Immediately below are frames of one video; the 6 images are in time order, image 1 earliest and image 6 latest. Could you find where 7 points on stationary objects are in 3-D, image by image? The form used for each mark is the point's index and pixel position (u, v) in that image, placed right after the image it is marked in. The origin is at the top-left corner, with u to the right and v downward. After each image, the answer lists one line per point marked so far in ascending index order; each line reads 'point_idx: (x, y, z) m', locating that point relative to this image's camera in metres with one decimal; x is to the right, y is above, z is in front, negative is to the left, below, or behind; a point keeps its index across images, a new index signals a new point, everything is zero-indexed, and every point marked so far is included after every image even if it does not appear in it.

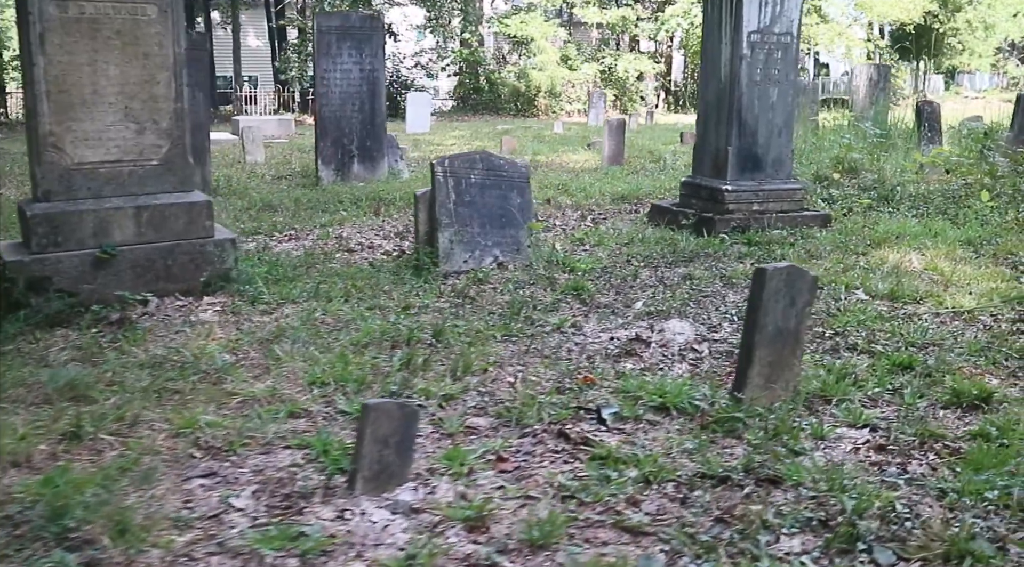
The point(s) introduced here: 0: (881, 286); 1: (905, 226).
0: (+2.3, 0.0, +6.5) m
1: (+3.4, +0.5, +8.7) m
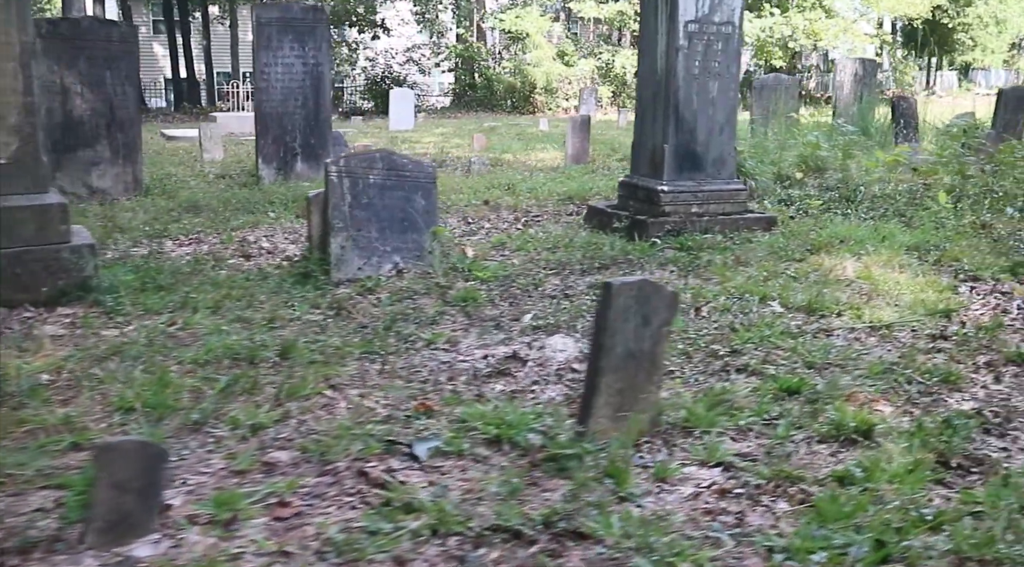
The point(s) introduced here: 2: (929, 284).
0: (+1.7, -0.1, +5.9) m
1: (+2.7, +0.4, +8.1) m
2: (+2.6, 0.0, +6.3) m
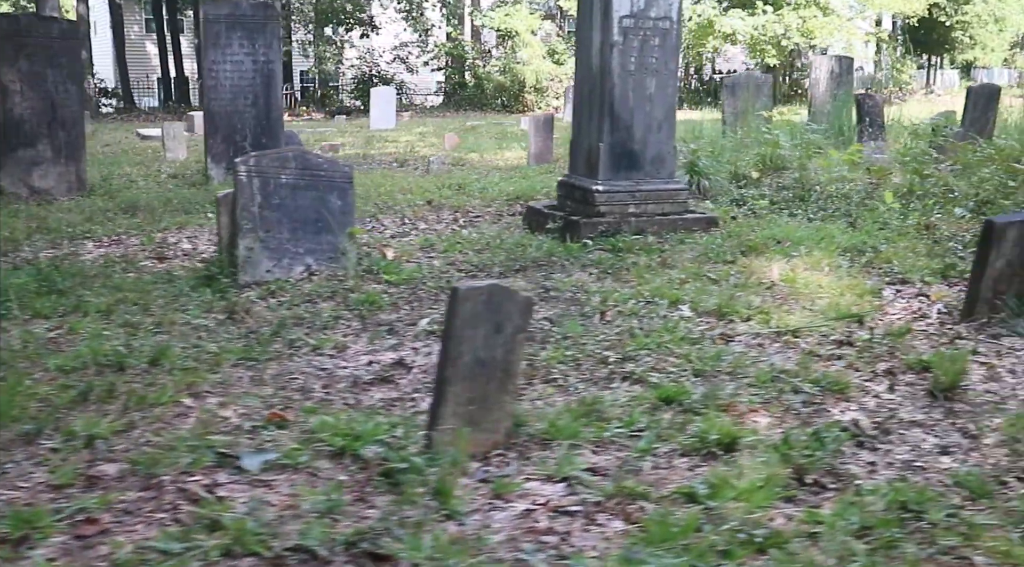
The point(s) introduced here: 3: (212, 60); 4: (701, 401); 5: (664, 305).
0: (+1.1, -0.1, +5.7) m
1: (+2.2, +0.4, +7.9) m
2: (+2.0, 0.0, +6.1) m
3: (-3.2, +2.4, +10.6) m
4: (+0.8, -0.5, +4.2) m
5: (+0.9, -0.1, +5.7) m
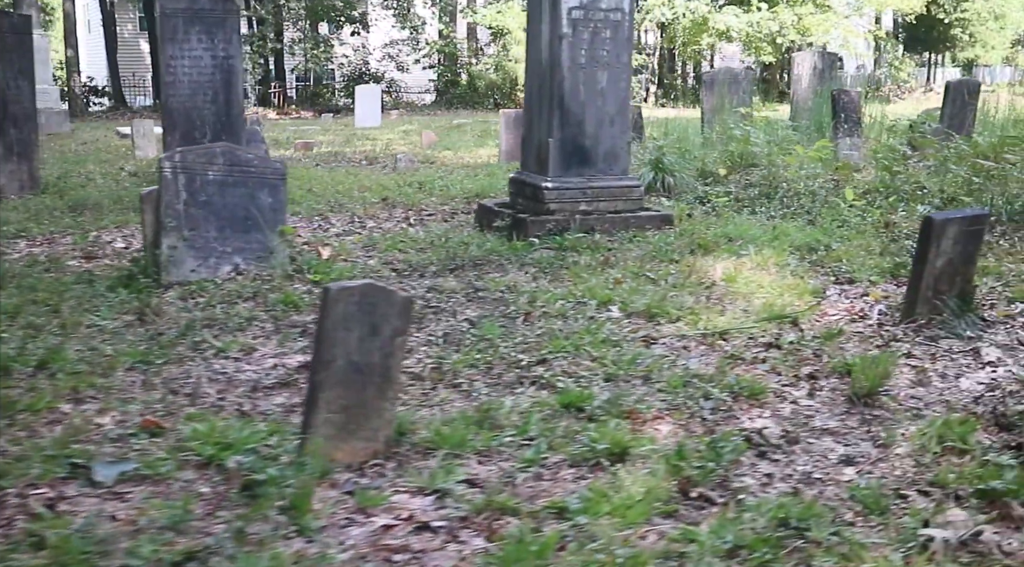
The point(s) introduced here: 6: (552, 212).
0: (+0.7, -0.1, +5.5) m
1: (+1.8, +0.4, +7.7) m
2: (+1.6, 0.0, +5.8) m
3: (-3.5, +2.4, +10.4) m
4: (+0.4, -0.5, +4.0) m
5: (+0.4, -0.1, +5.5) m
6: (+0.3, +0.5, +7.6) m
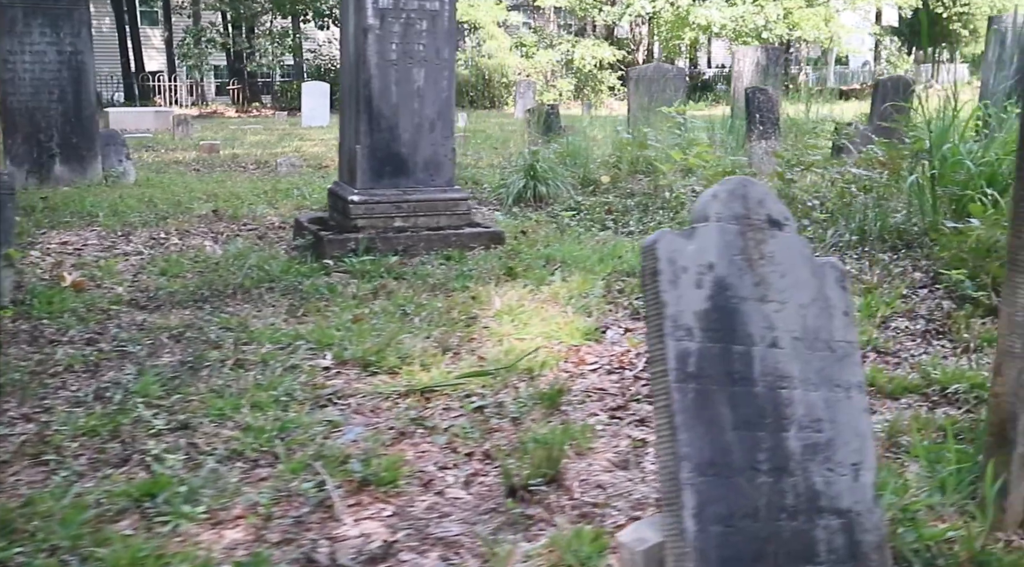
0: (-0.7, -0.3, +4.6) m
1: (+0.5, +0.2, +6.8) m
2: (+0.3, -0.2, +4.9) m
3: (-4.8, +2.2, +9.6) m
4: (-1.0, -0.7, +3.1) m
5: (-0.9, -0.3, +4.6) m
6: (-1.0, +0.4, +6.7) m
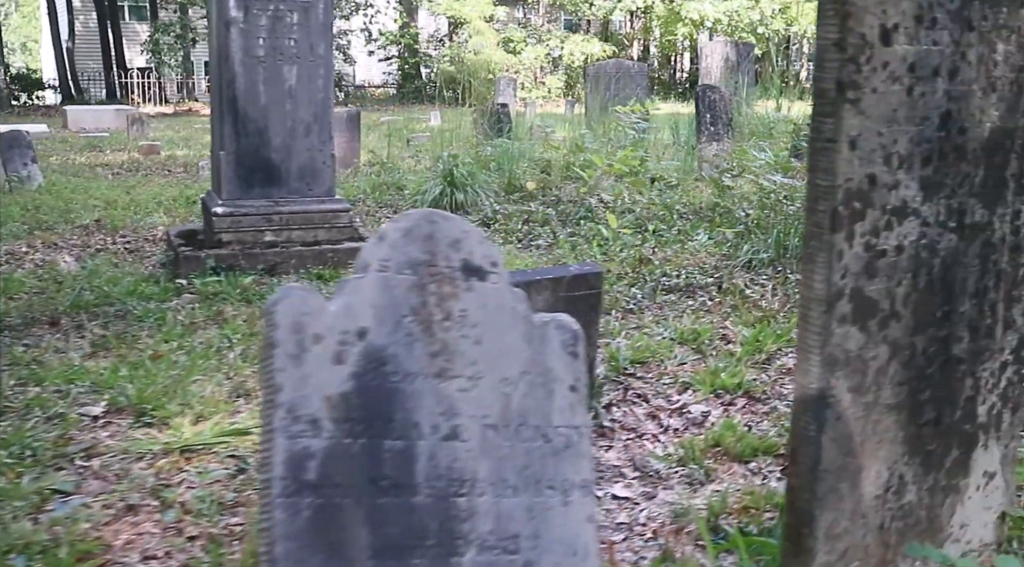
0: (-1.4, -0.4, +4.0) m
1: (-0.2, +0.1, +6.1) m
2: (-0.5, -0.3, +4.3) m
3: (-5.5, +2.1, +9.1) m
4: (-1.8, -0.8, +2.5) m
5: (-1.7, -0.4, +4.0) m
6: (-1.7, +0.2, +6.1) m
